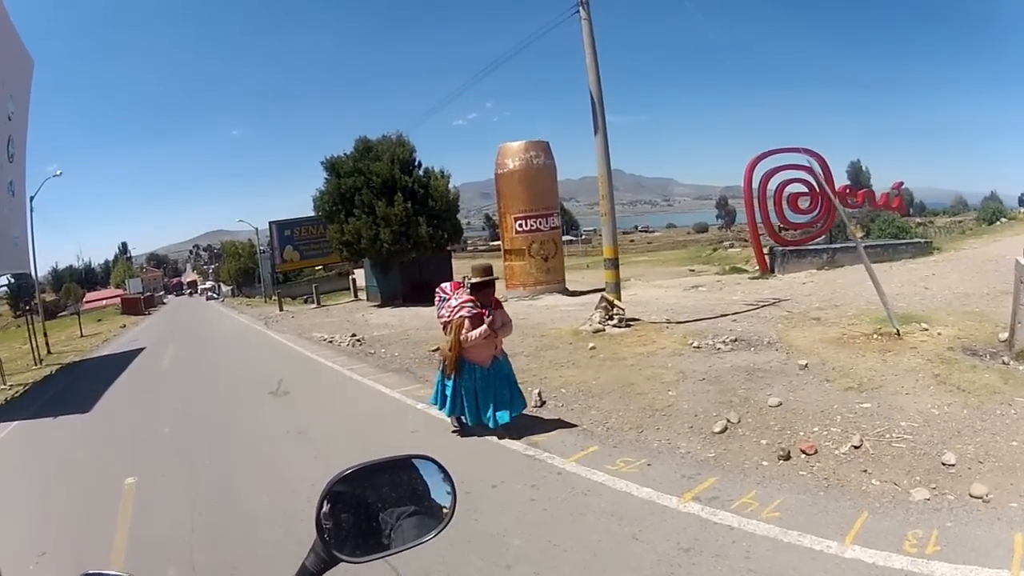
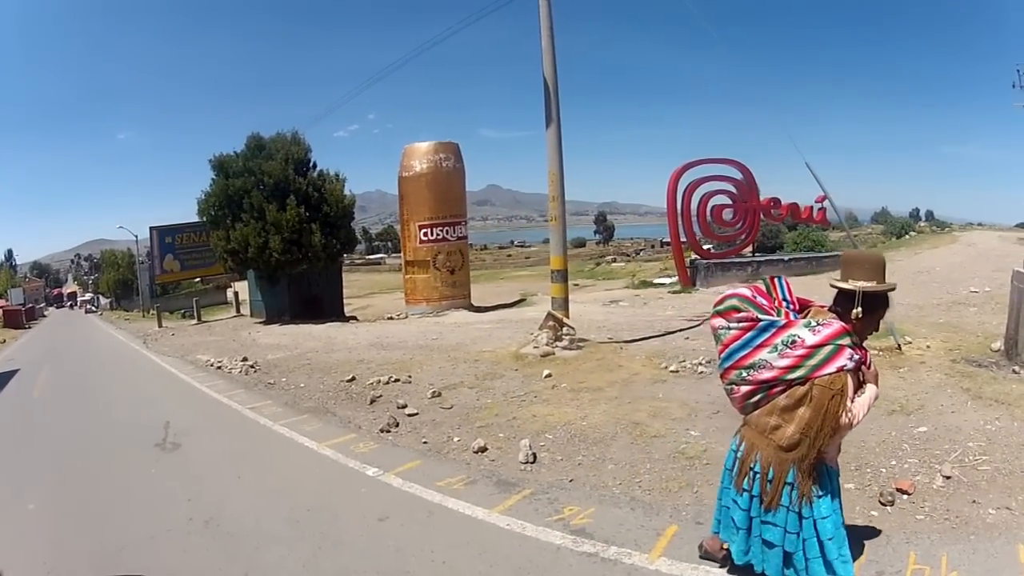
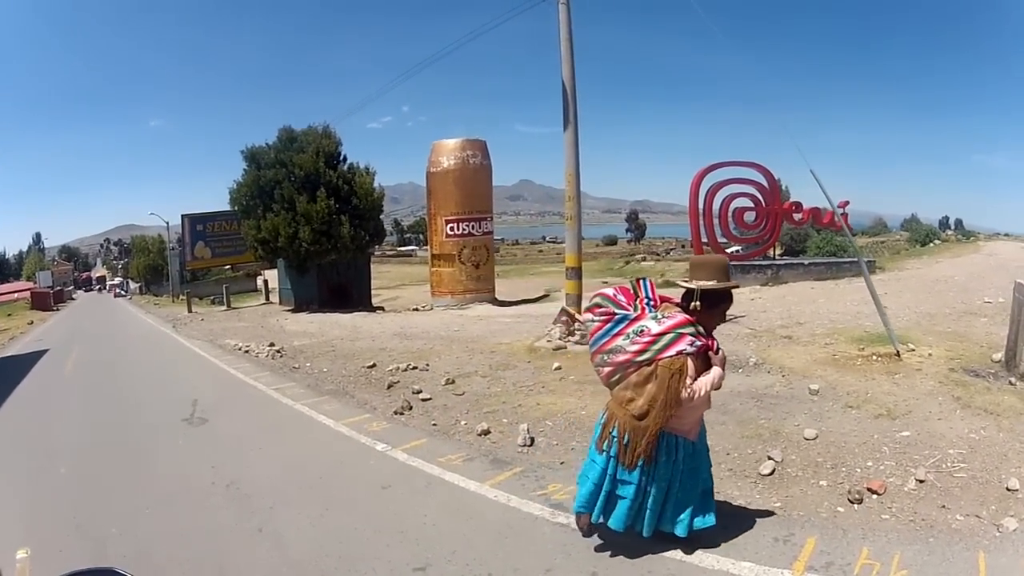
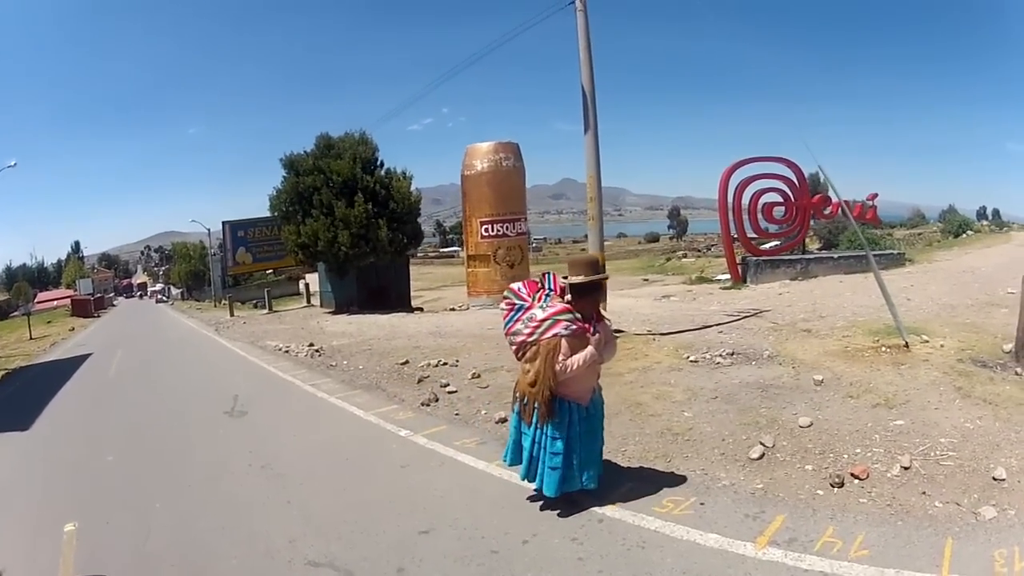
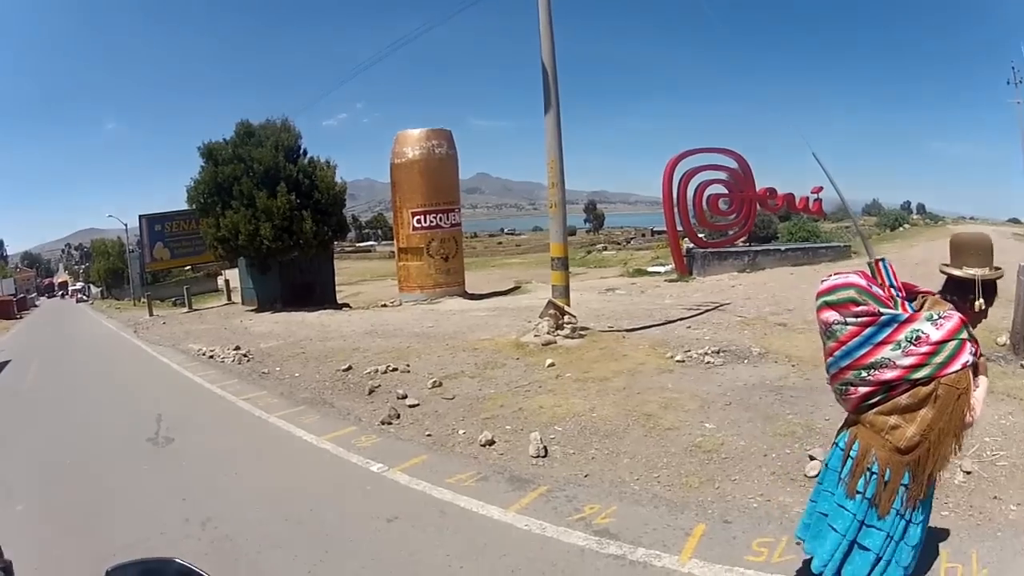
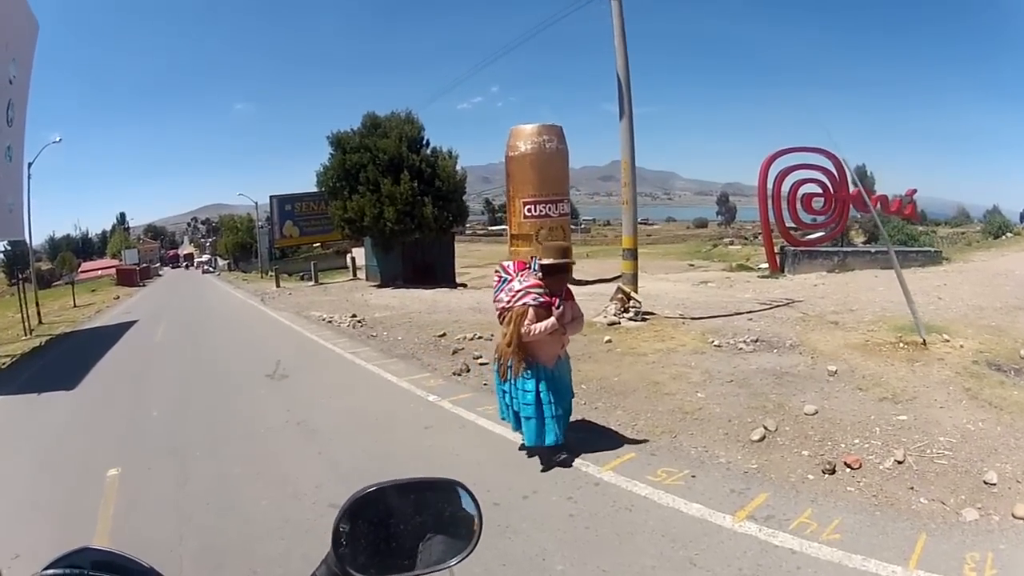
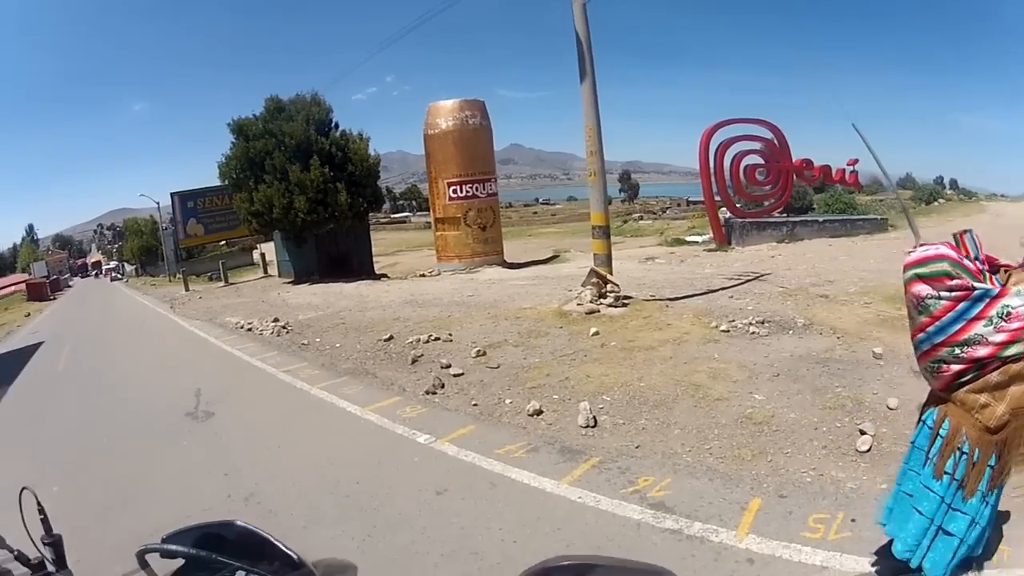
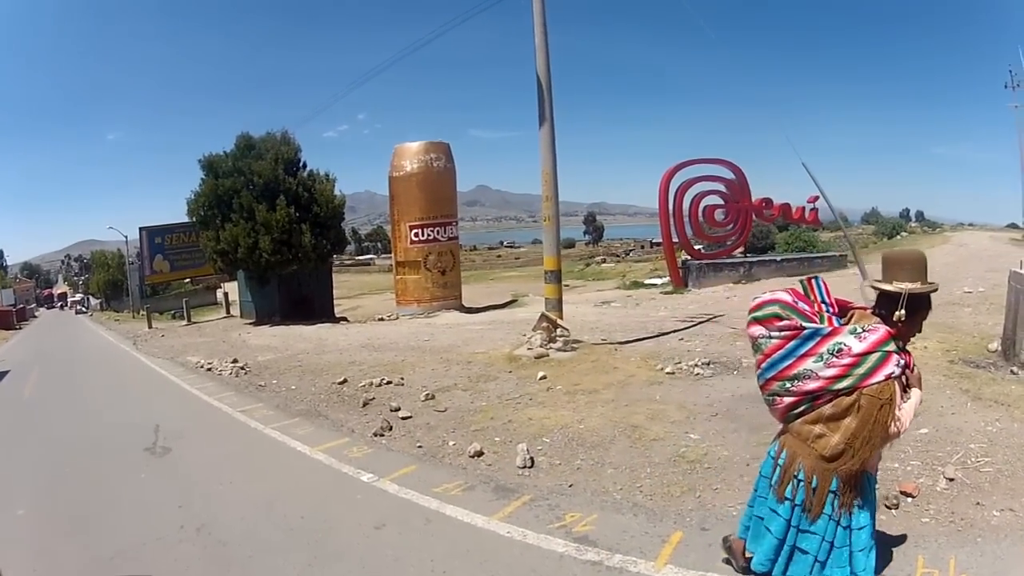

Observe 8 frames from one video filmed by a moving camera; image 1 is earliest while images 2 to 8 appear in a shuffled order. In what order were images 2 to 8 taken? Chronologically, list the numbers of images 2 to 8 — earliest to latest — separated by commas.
6, 4, 3, 2, 8, 5, 7
